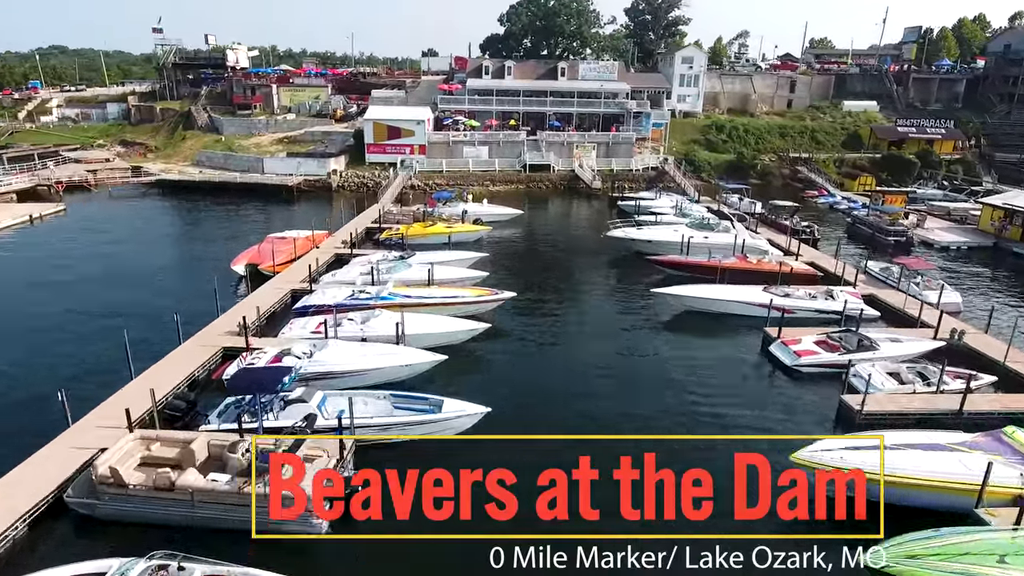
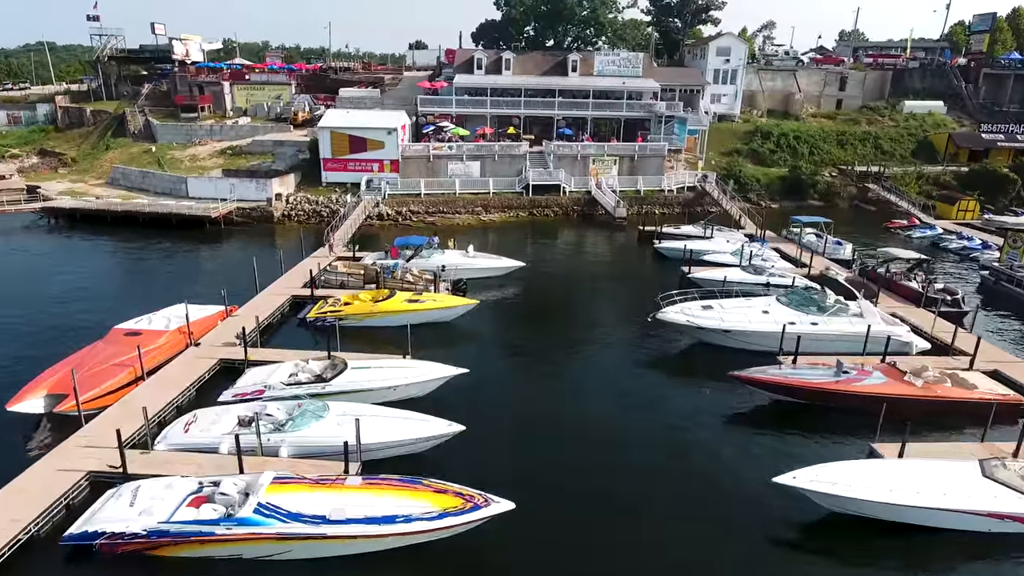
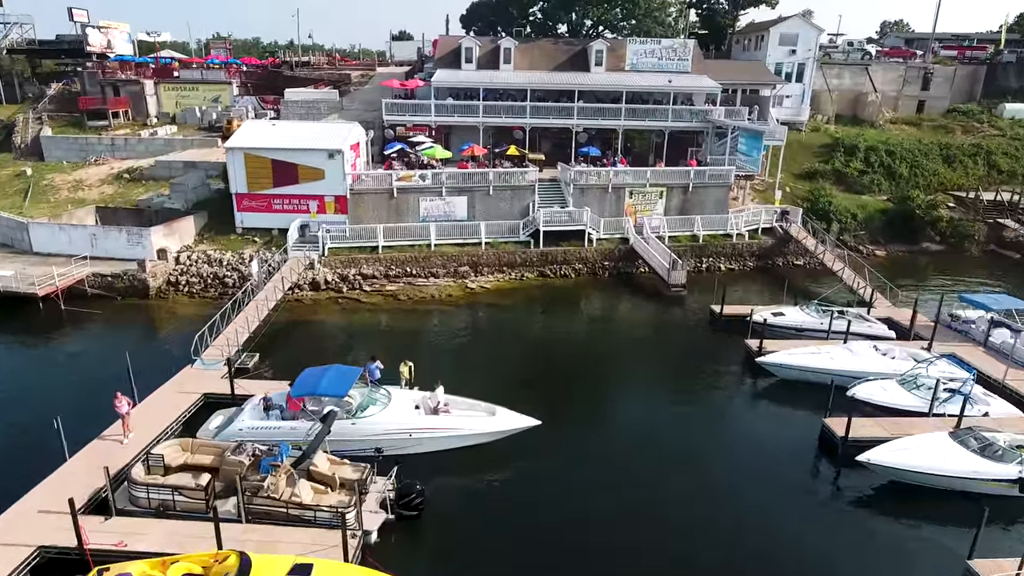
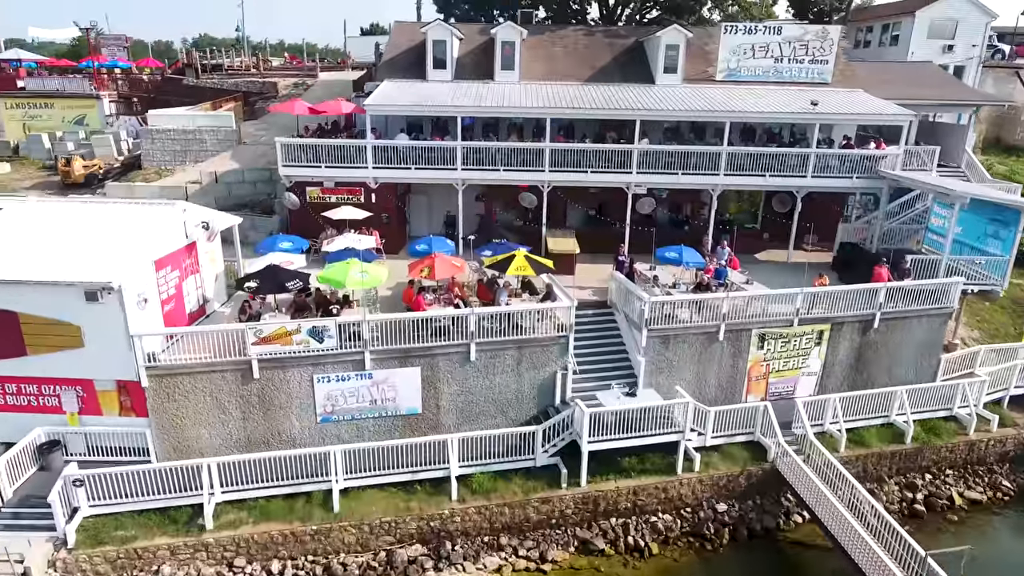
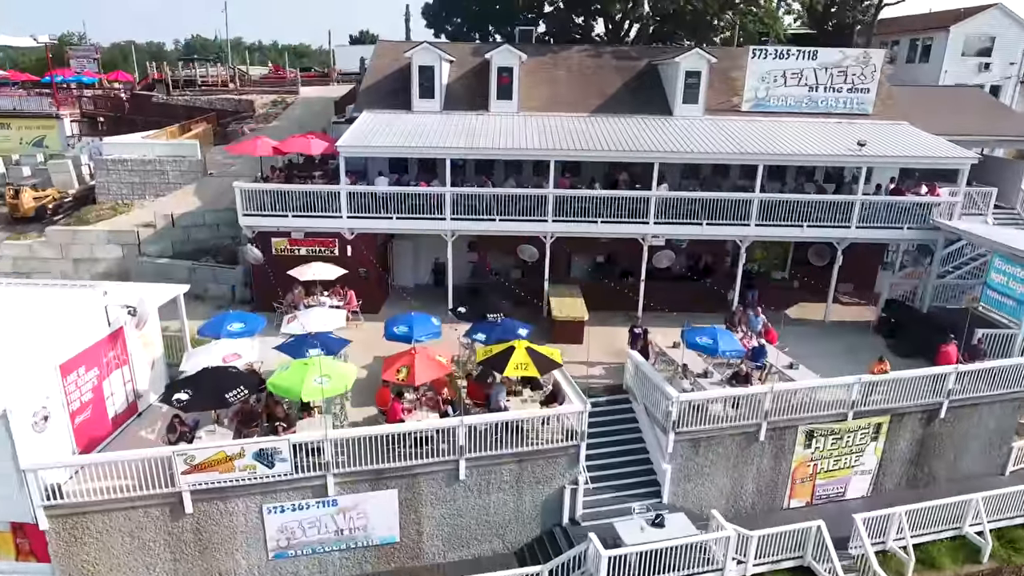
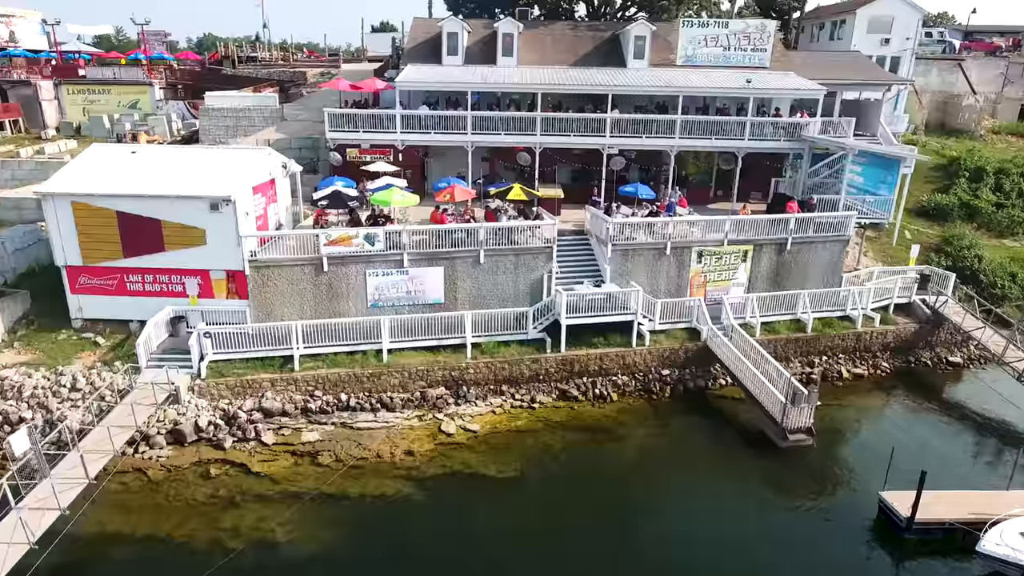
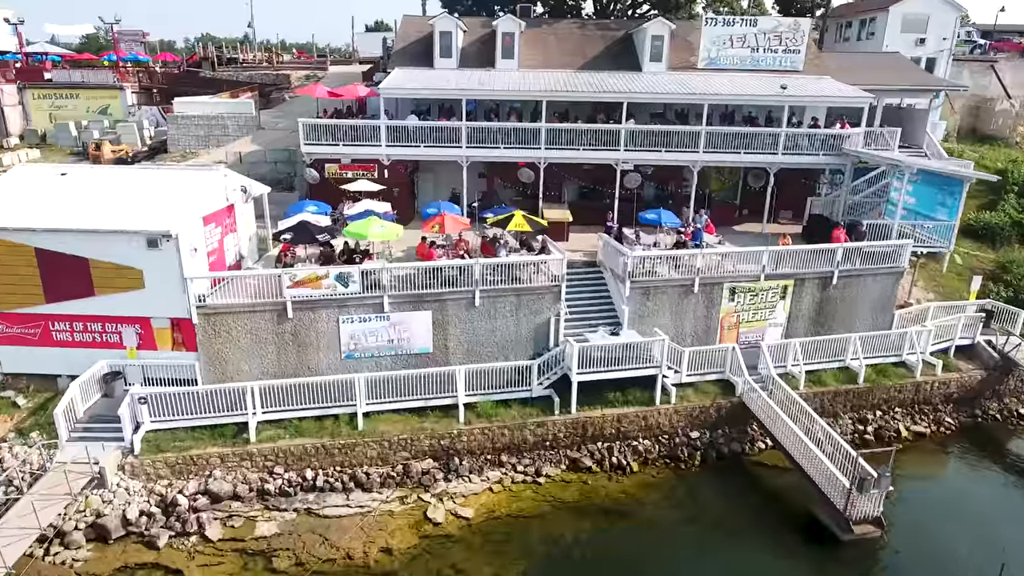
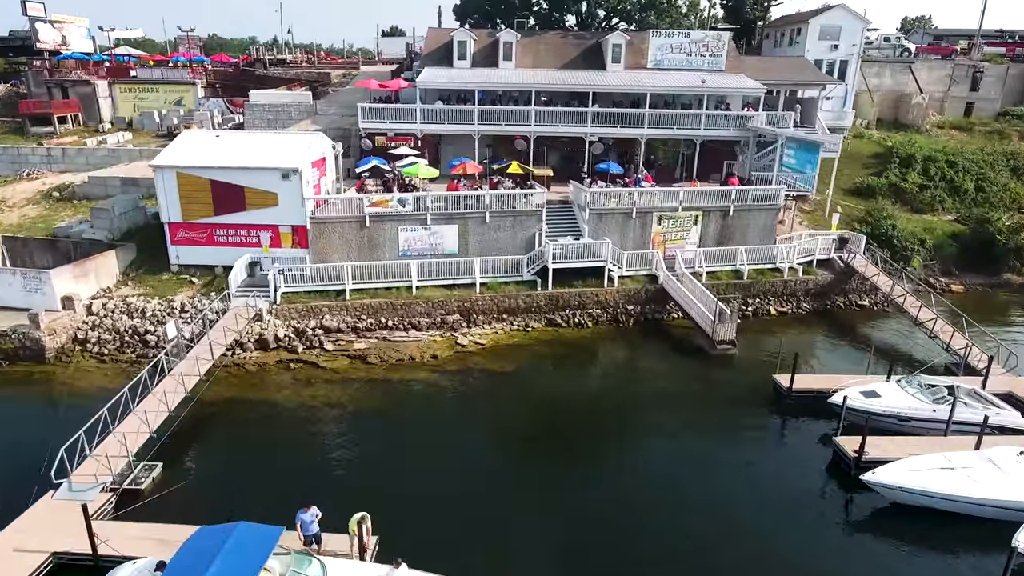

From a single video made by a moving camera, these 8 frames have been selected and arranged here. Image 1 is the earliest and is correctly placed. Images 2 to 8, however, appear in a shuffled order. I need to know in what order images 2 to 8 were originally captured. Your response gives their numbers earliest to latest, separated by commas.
2, 3, 8, 6, 7, 4, 5
